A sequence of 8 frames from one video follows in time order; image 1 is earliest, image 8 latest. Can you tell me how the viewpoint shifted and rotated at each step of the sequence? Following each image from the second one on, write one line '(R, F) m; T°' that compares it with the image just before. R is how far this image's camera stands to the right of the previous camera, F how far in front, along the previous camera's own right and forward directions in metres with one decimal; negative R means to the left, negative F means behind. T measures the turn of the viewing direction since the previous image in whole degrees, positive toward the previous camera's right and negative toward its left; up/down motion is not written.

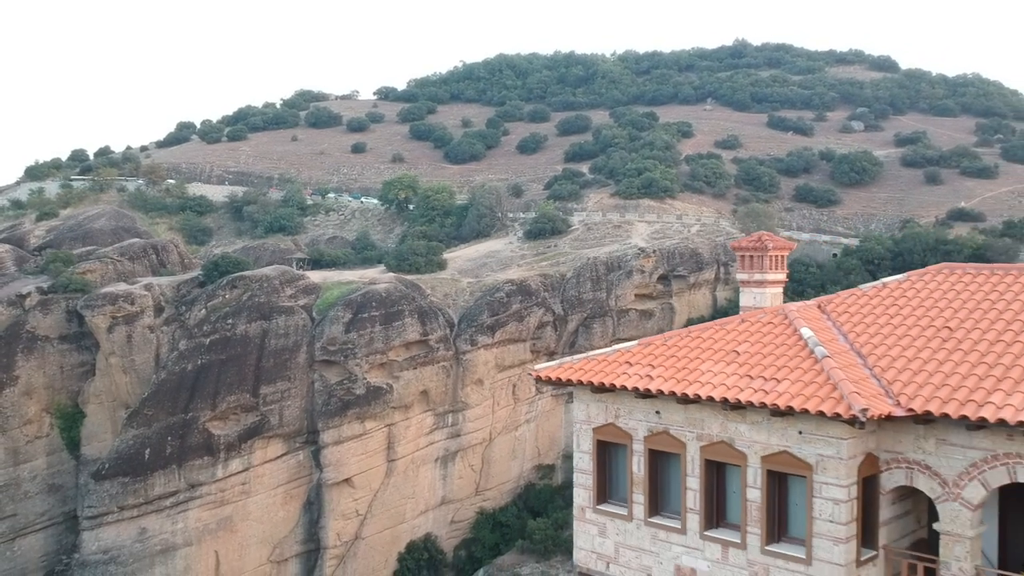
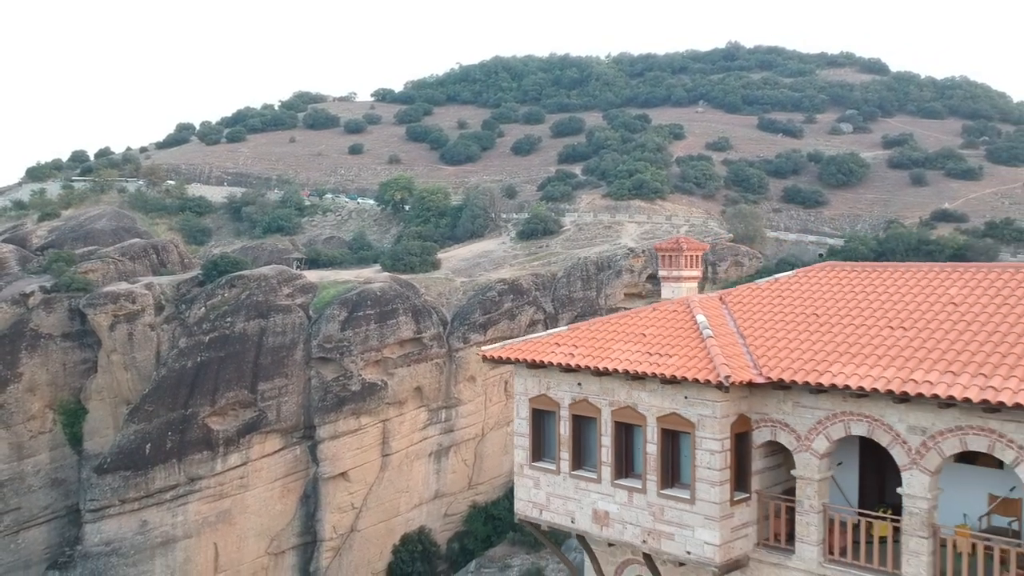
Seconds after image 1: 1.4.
(+0.3, -1.0) m; 0°
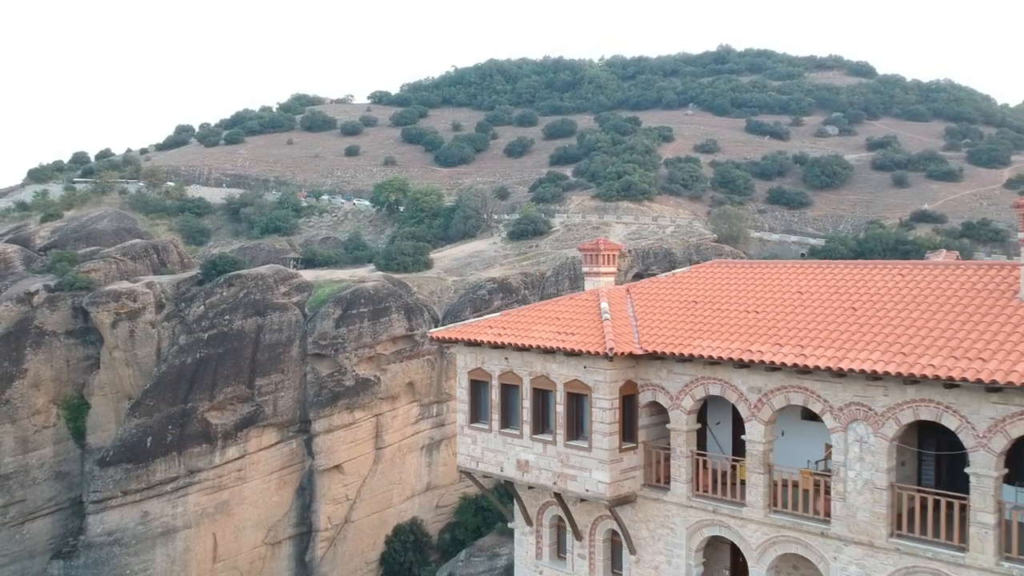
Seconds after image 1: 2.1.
(+0.4, -1.3) m; 0°
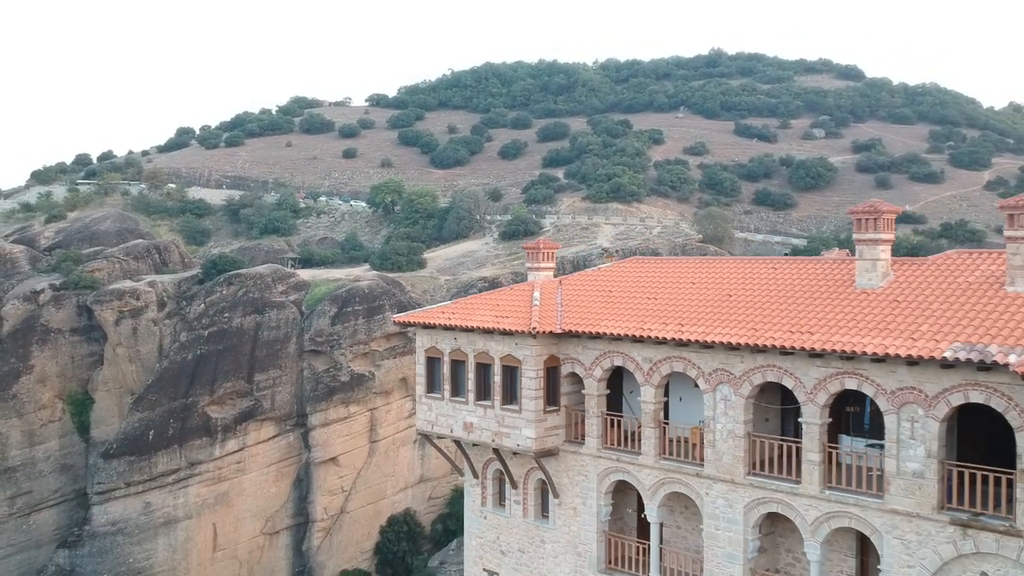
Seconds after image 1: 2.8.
(+0.4, -1.4) m; 0°
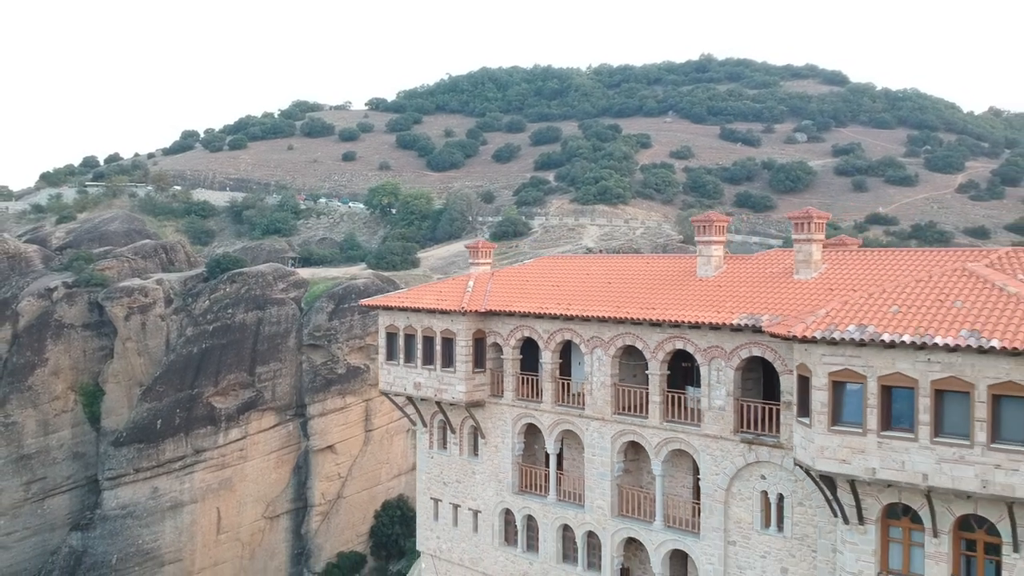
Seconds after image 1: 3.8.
(+0.6, -2.4) m; 0°
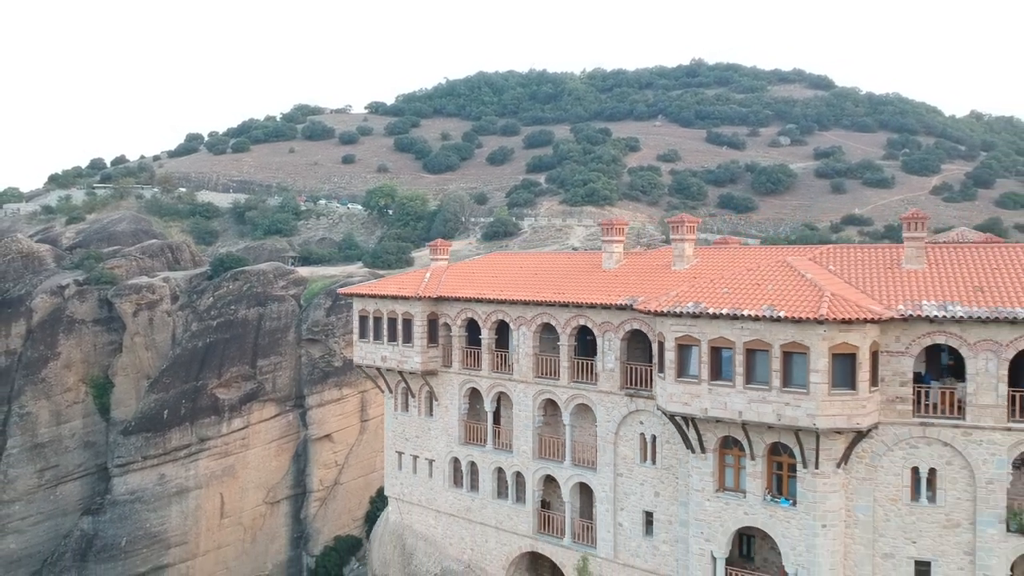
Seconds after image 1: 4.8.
(+0.7, -2.3) m; 0°
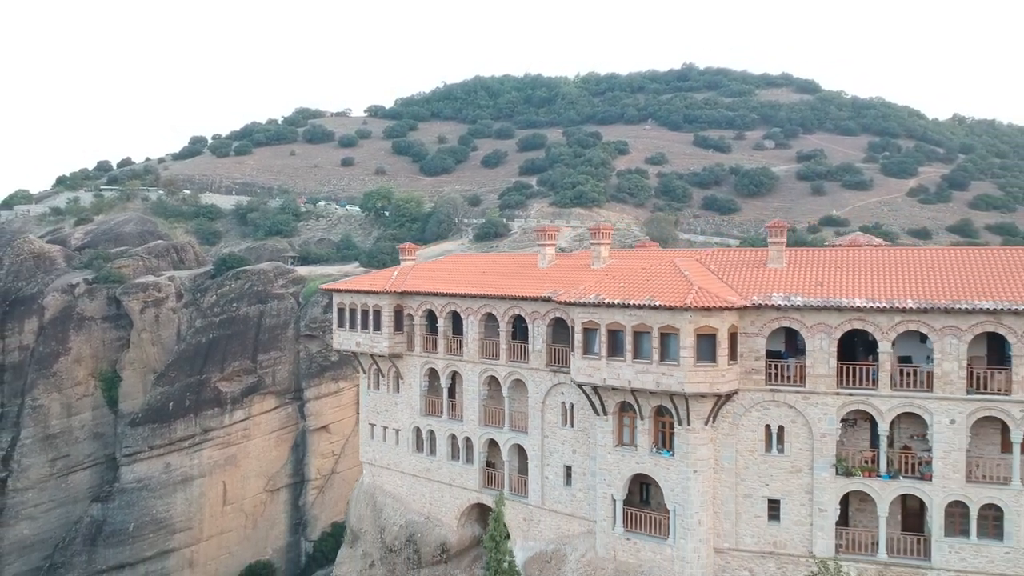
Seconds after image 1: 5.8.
(+0.7, -2.3) m; 0°
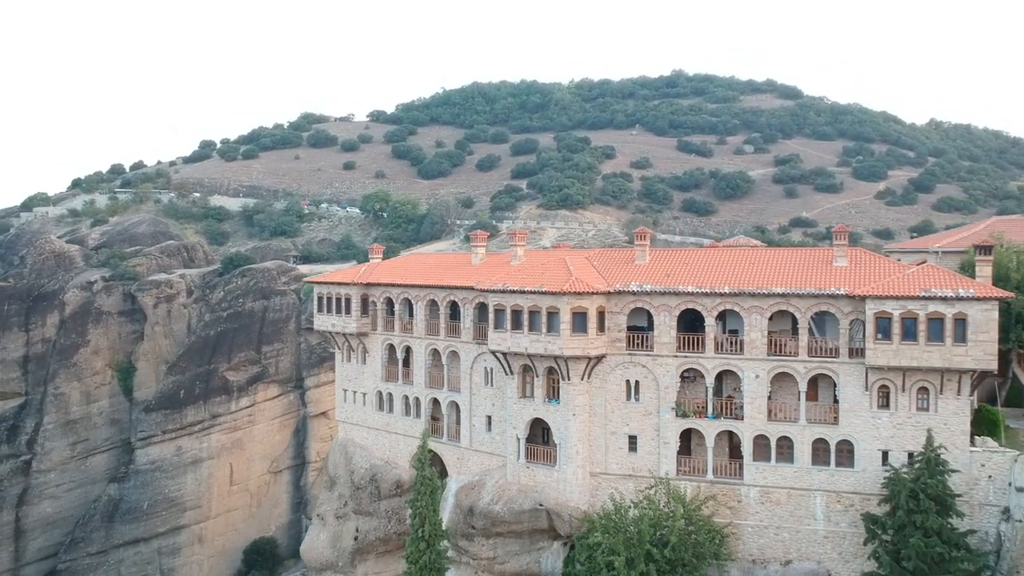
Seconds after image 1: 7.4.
(+1.2, -3.8) m; 0°
